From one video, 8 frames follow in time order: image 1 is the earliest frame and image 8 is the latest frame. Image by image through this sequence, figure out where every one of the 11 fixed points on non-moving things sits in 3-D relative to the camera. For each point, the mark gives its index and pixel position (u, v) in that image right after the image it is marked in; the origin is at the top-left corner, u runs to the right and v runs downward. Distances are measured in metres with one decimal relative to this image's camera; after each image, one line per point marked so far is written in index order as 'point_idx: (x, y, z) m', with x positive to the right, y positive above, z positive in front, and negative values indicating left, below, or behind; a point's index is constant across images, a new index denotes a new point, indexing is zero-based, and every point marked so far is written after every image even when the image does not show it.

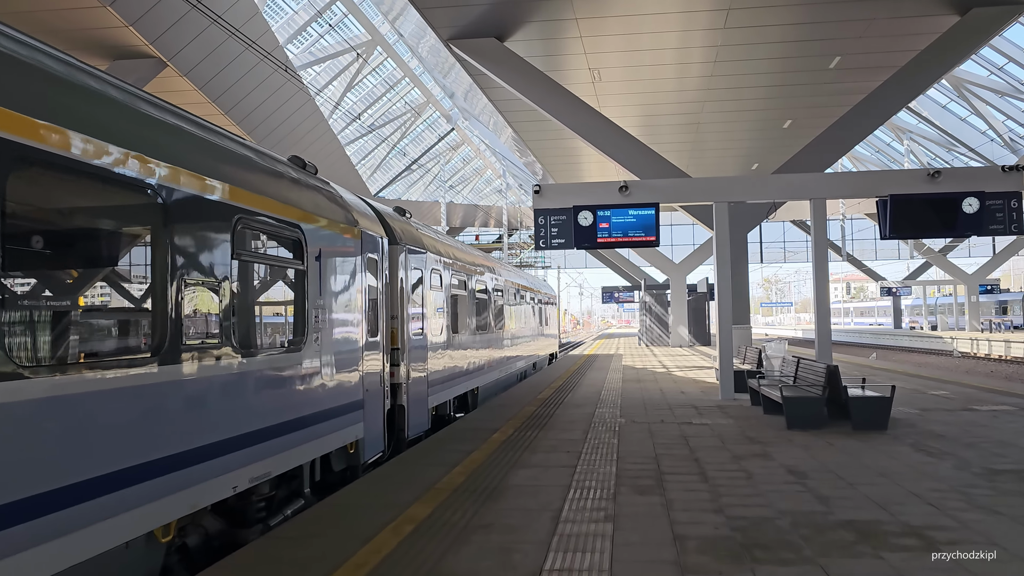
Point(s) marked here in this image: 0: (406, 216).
0: (-1.1, +0.8, +9.7) m
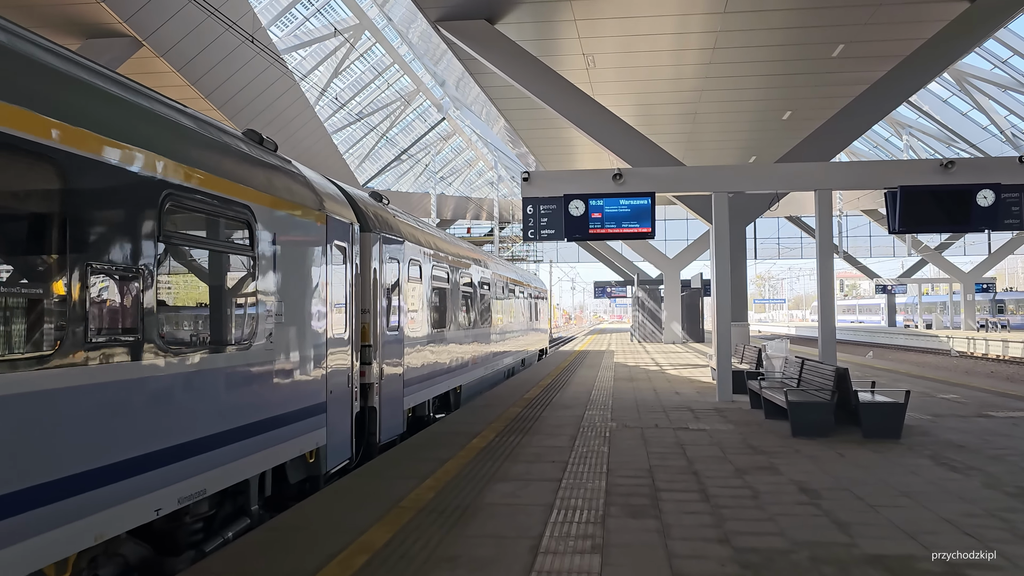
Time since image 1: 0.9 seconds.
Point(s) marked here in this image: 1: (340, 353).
0: (-1.3, +0.9, +9.0) m
1: (-1.3, -0.5, +6.8) m
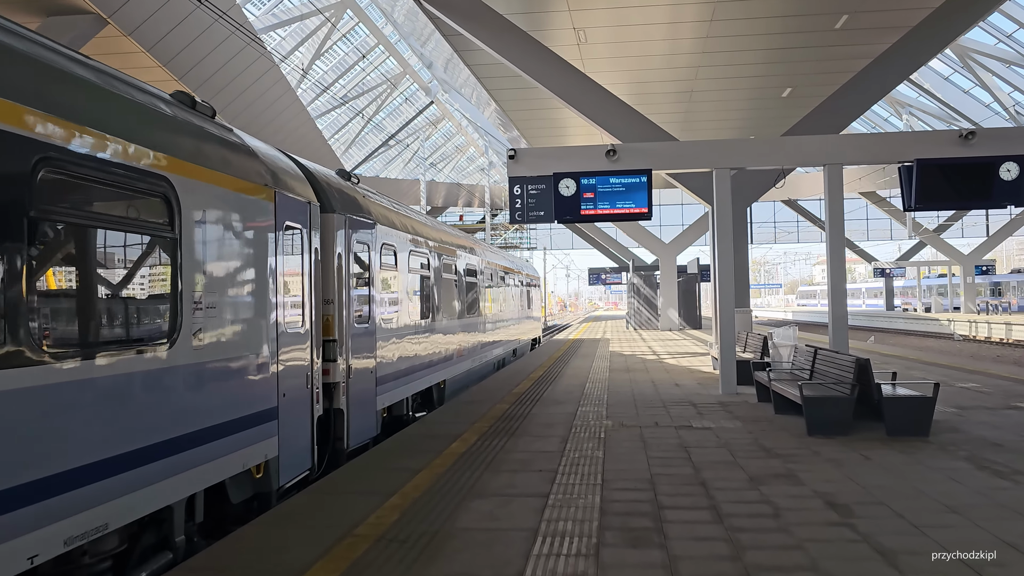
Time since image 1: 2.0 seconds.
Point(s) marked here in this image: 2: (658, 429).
0: (-1.4, +1.0, +8.1) m
1: (-1.4, -0.4, +6.0) m
2: (+1.2, -1.2, +7.5) m
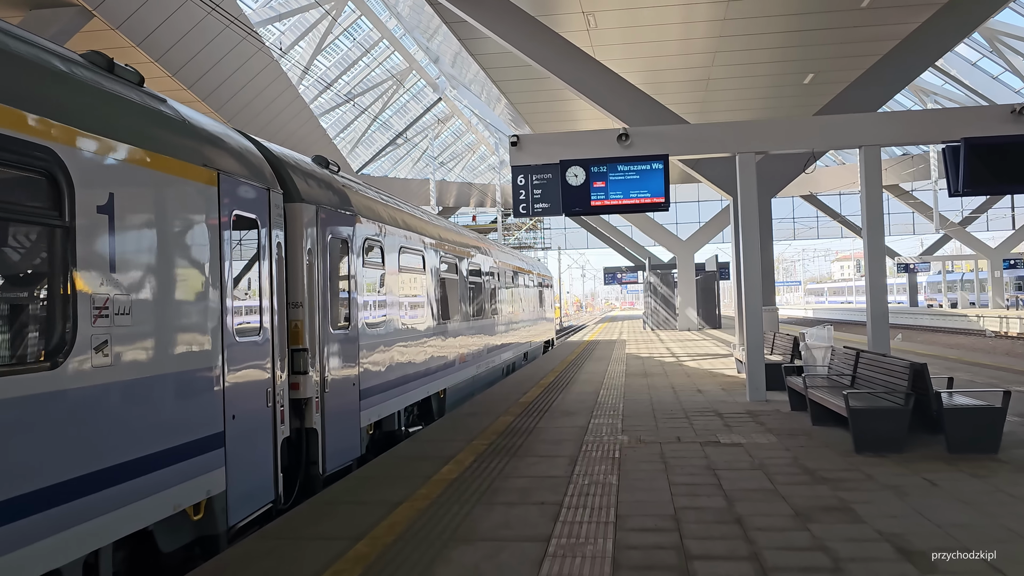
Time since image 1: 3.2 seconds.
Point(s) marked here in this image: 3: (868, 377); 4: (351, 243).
0: (-1.4, +1.0, +7.2) m
1: (-1.4, -0.4, +5.1) m
2: (+1.2, -1.1, +6.6) m
3: (+2.8, -0.7, +7.0) m
4: (-1.2, +0.3, +7.0) m
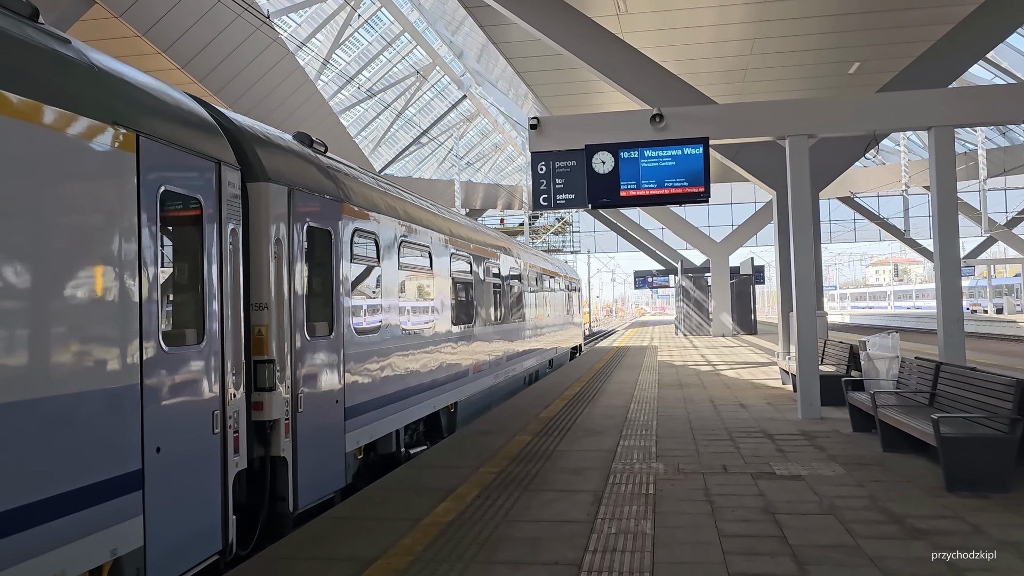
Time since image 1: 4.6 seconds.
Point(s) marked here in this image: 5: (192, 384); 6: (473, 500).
0: (-1.3, +1.0, +6.2) m
1: (-1.4, -0.4, +4.0) m
2: (+1.3, -1.1, +5.4) m
3: (+2.9, -0.7, +5.9) m
4: (-1.2, +0.3, +6.0) m
5: (-1.4, -0.4, +4.0) m
6: (-0.2, -1.2, +5.1) m
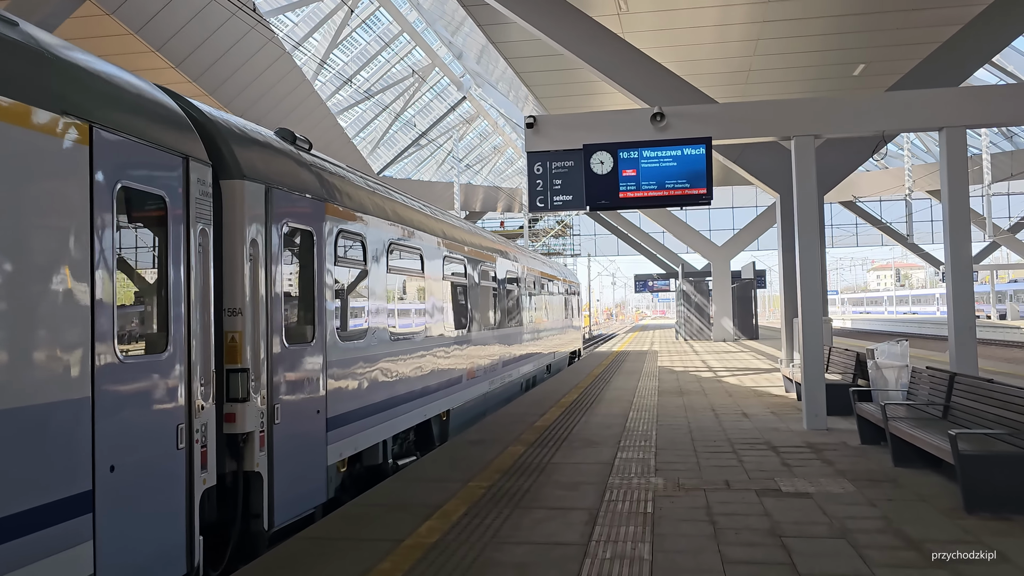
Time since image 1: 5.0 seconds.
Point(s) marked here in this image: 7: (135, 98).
0: (-1.4, +0.9, +5.9) m
1: (-1.5, -0.4, +3.7) m
2: (+1.3, -1.2, +5.1) m
3: (+2.8, -0.7, +5.6) m
4: (-1.2, +0.3, +5.7) m
5: (-1.5, -0.4, +3.7) m
6: (-0.3, -1.2, +4.8) m
7: (-1.6, +0.8, +3.9) m
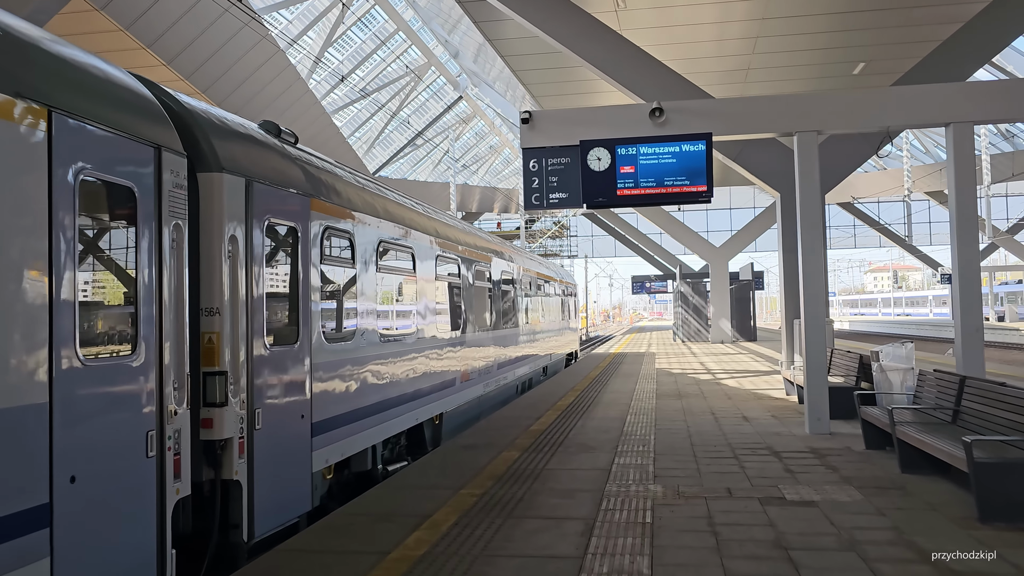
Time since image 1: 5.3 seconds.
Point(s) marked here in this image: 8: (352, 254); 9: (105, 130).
0: (-1.4, +1.0, +5.7) m
1: (-1.5, -0.4, +3.5) m
2: (+1.2, -1.2, +4.9) m
3: (+2.8, -0.7, +5.4) m
4: (-1.2, +0.3, +5.5) m
5: (-1.5, -0.4, +3.5) m
6: (-0.3, -1.2, +4.6) m
7: (-1.6, +0.8, +3.7) m
8: (-1.1, +0.2, +6.3) m
9: (-1.6, +0.6, +3.5) m
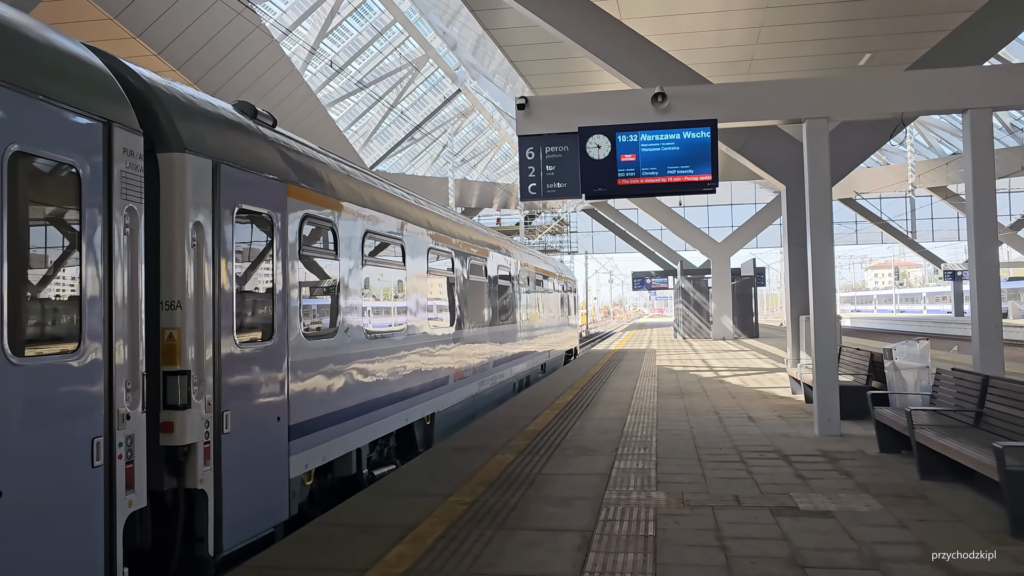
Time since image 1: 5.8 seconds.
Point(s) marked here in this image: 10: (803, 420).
0: (-1.5, +1.0, +5.3) m
1: (-1.5, -0.4, +3.1) m
2: (+1.2, -1.1, +4.6) m
3: (+2.7, -0.7, +5.0) m
4: (-1.3, +0.4, +5.1) m
5: (-1.5, -0.4, +3.1) m
6: (-0.4, -1.2, +4.2) m
7: (-1.7, +0.9, +3.3) m
8: (-1.1, +0.3, +5.9) m
9: (-1.6, +0.7, +3.2) m
10: (+2.7, -1.2, +8.5) m
